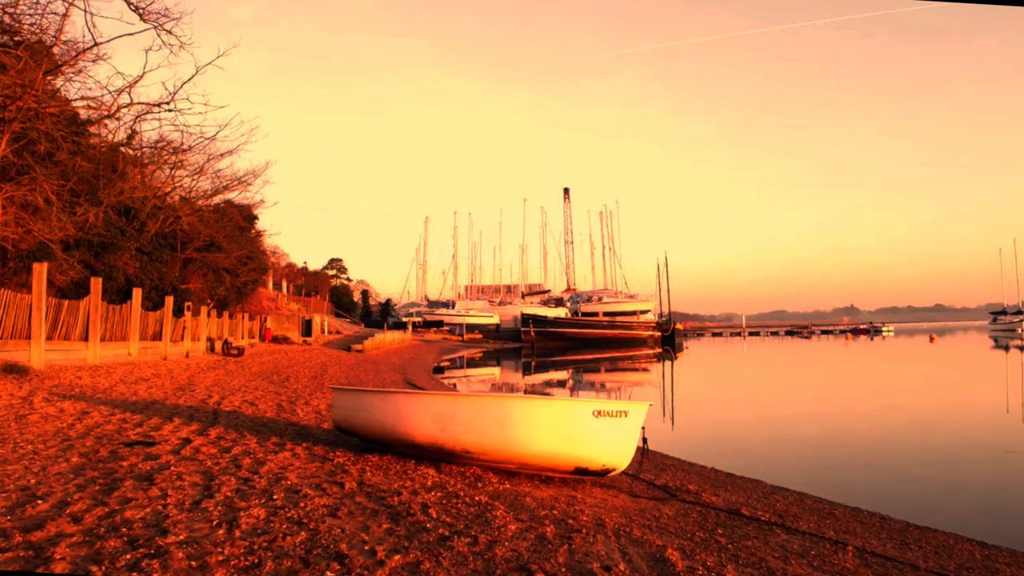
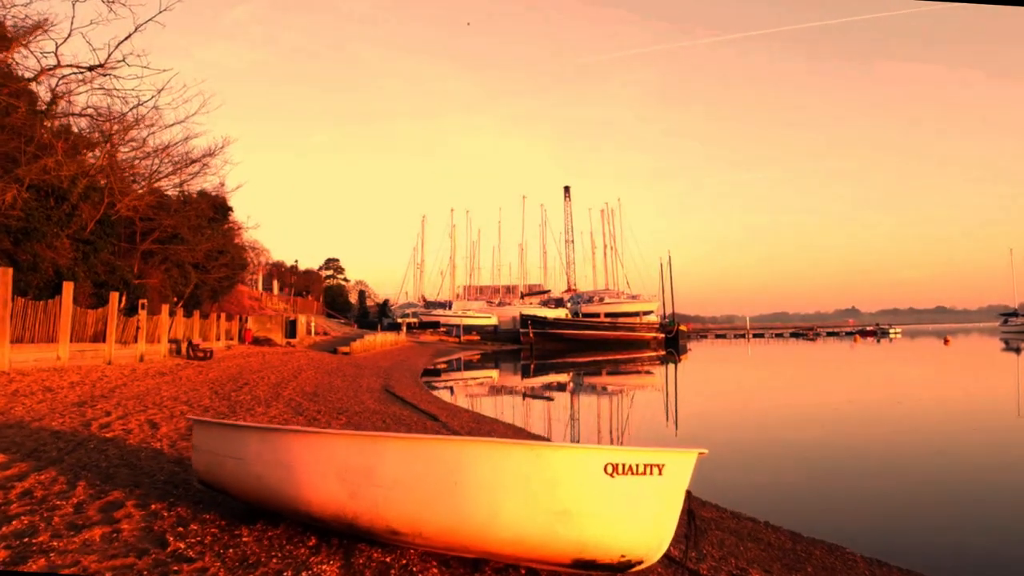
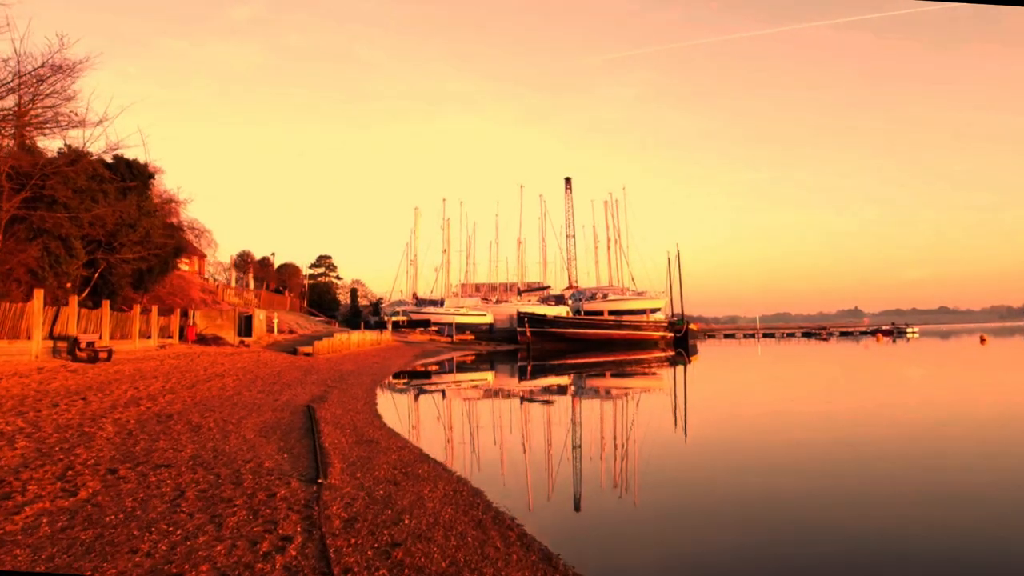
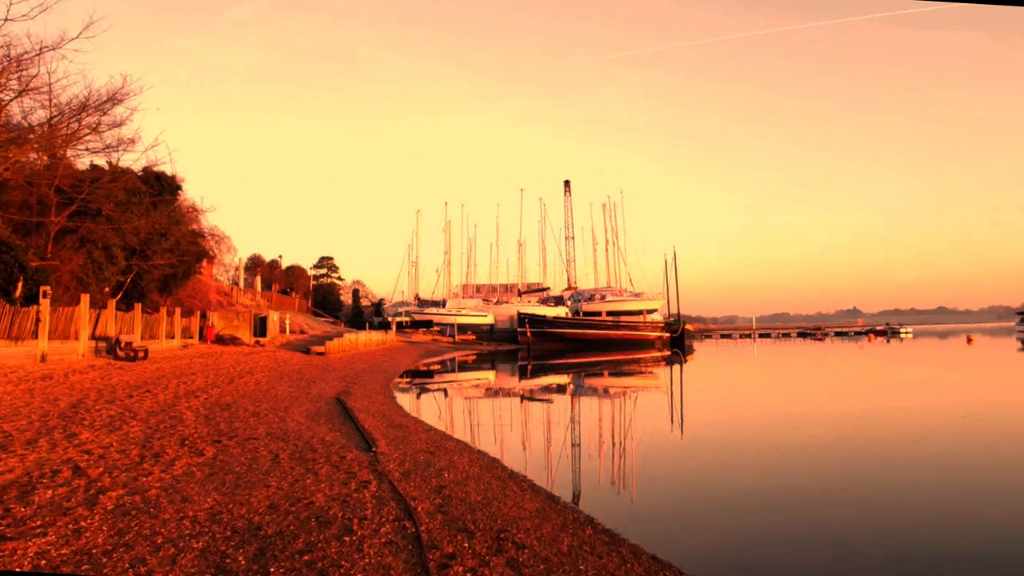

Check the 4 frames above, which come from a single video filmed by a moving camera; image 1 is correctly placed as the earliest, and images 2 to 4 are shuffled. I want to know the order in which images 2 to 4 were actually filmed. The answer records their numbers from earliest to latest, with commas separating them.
2, 4, 3
